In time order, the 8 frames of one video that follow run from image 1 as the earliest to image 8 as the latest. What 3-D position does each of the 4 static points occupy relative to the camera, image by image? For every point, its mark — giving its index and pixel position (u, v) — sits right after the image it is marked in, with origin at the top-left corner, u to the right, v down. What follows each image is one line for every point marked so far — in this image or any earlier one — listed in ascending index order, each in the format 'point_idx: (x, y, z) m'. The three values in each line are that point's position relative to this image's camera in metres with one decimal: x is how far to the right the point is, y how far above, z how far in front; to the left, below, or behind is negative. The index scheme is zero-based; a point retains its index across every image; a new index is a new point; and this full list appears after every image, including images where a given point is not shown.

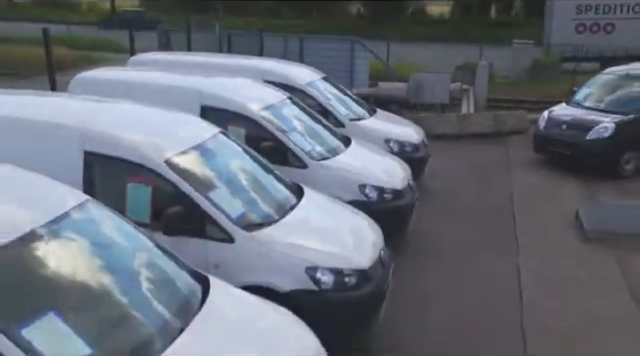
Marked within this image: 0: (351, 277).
0: (+0.2, -0.7, +5.1) m
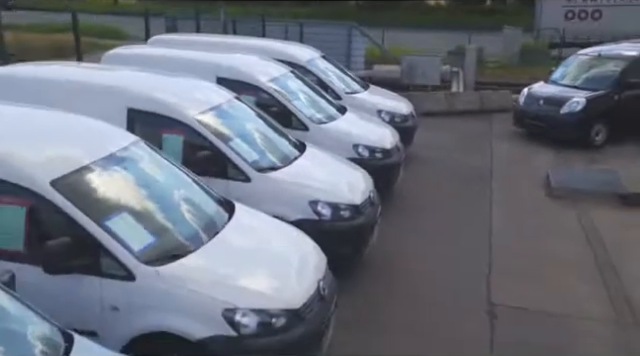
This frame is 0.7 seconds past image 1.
0: (+0.2, -0.3, +6.2) m
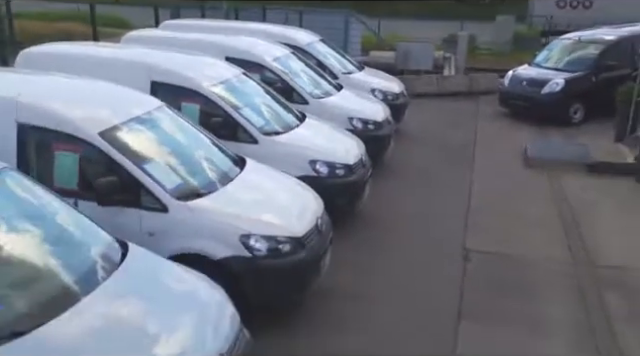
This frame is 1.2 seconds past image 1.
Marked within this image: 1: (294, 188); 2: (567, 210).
0: (+0.2, +0.1, +7.1) m
1: (-0.2, -0.1, +6.2) m
2: (+2.9, -0.4, +8.4) m
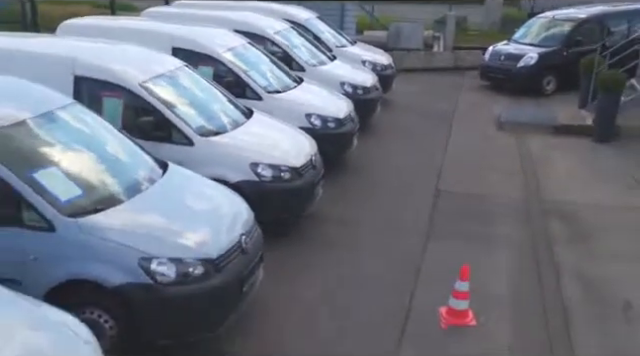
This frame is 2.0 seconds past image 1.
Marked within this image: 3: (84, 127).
0: (+0.1, +0.7, +8.4) m
1: (-0.3, +0.5, +7.5) m
2: (+2.9, +0.2, +9.6) m
3: (-1.8, +0.4, +5.2) m
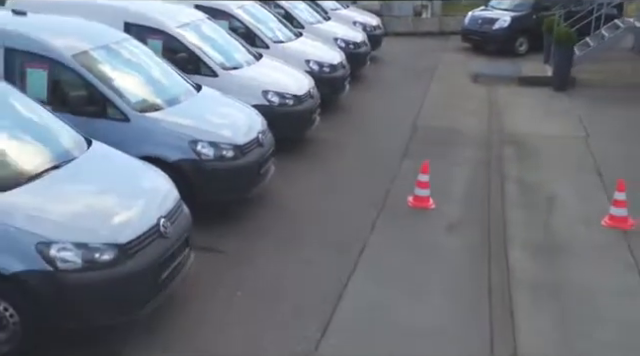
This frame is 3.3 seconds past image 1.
0: (+0.1, +1.6, +10.1) m
1: (-0.3, +1.4, +9.1) m
2: (+2.8, +1.1, +11.4) m
3: (-1.8, +1.2, +6.9) m
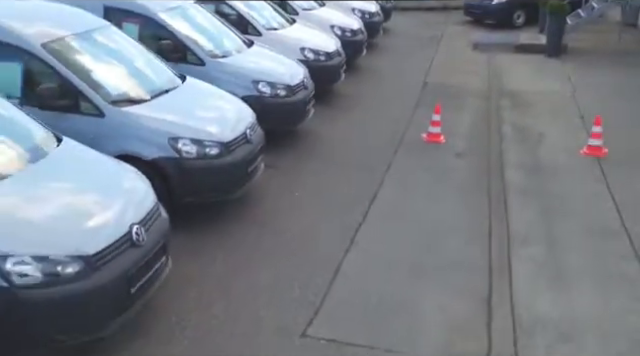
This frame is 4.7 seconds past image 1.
0: (+0.5, +2.4, +11.5) m
1: (0.0, +2.2, +10.6) m
2: (+3.2, +2.0, +12.8) m
3: (-1.4, +1.9, +8.4) m
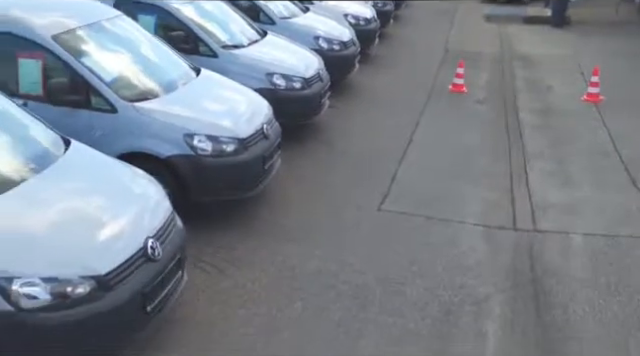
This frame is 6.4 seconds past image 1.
0: (+1.1, +3.3, +13.1) m
1: (+0.7, +3.0, +12.2) m
2: (+3.8, +2.9, +14.4) m
3: (-0.8, +2.7, +10.0) m
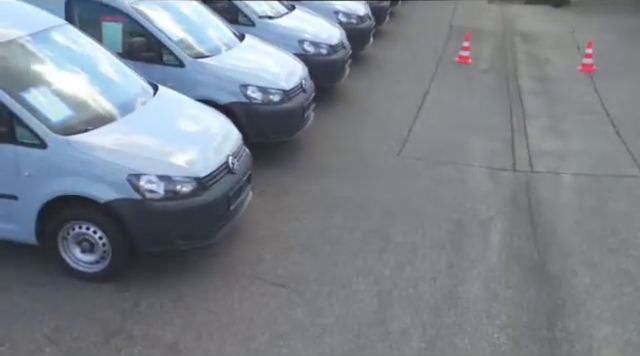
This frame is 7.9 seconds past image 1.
0: (+1.4, +3.9, +14.1) m
1: (+1.0, +3.7, +13.2) m
2: (+4.1, +3.6, +15.4) m
3: (-0.5, +3.3, +11.0) m
